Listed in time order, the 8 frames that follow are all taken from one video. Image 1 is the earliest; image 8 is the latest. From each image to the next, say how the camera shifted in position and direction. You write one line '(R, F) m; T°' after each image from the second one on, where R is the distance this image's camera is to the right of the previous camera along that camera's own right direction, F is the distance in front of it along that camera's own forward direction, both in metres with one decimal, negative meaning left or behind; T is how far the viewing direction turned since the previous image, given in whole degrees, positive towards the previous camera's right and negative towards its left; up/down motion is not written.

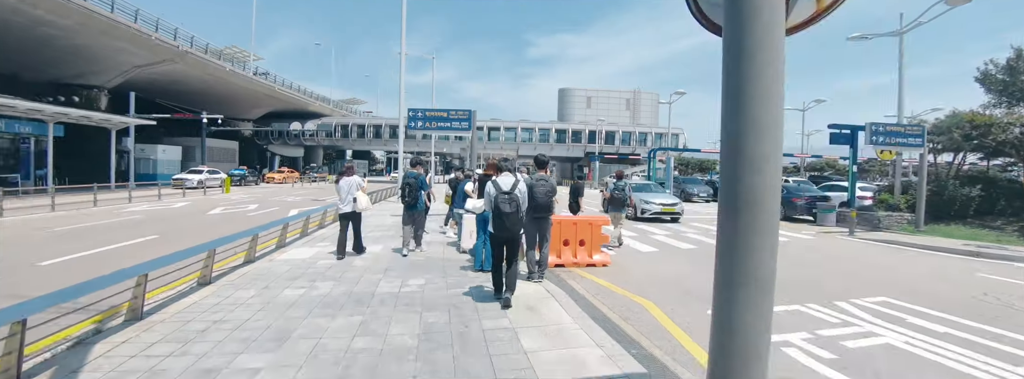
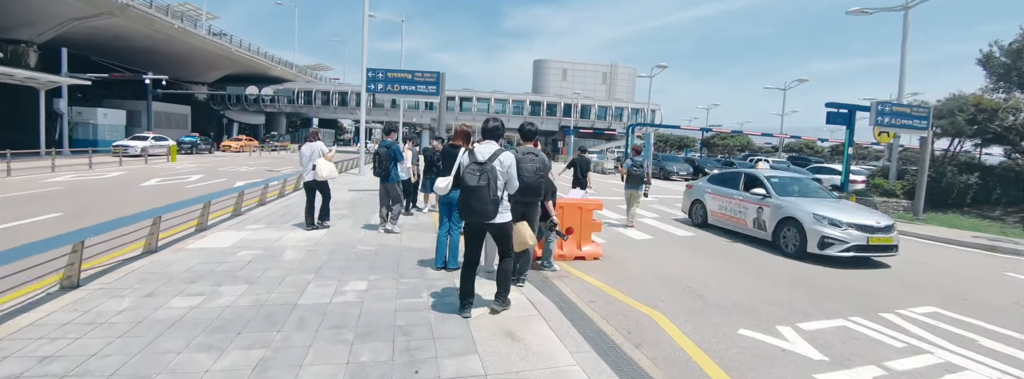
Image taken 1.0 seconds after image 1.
(0.0, +1.6) m; +3°
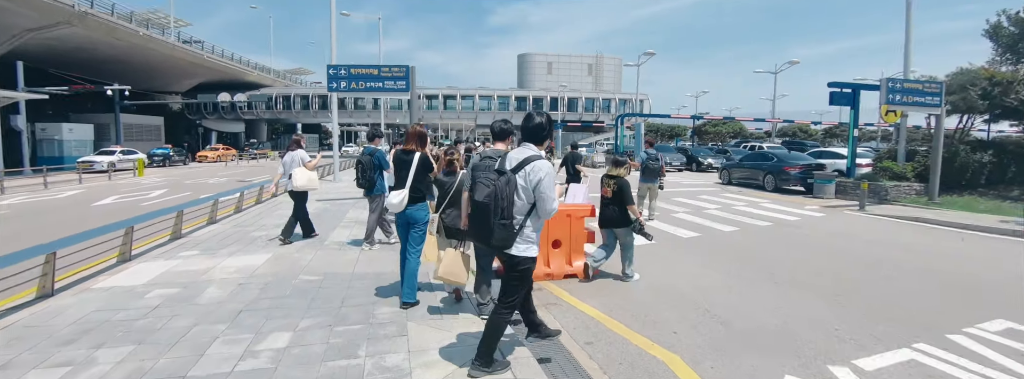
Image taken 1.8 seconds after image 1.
(+0.2, +1.2) m; +1°
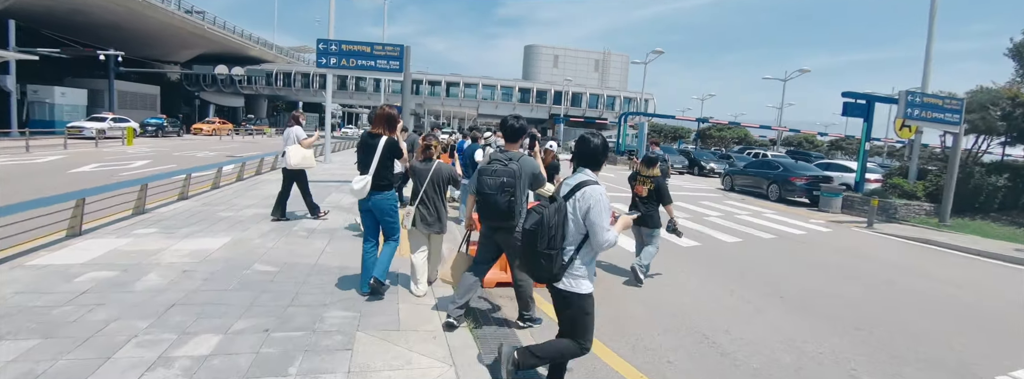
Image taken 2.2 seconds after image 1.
(+0.2, +0.6) m; 0°
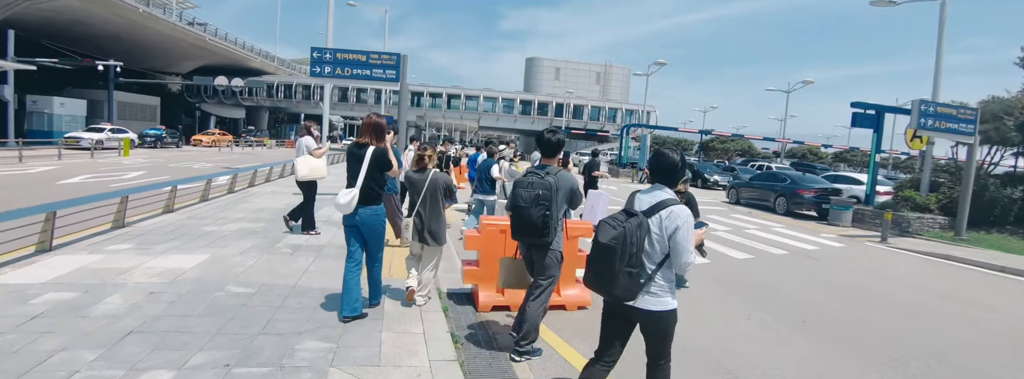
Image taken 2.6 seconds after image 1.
(0.0, +0.4) m; 0°
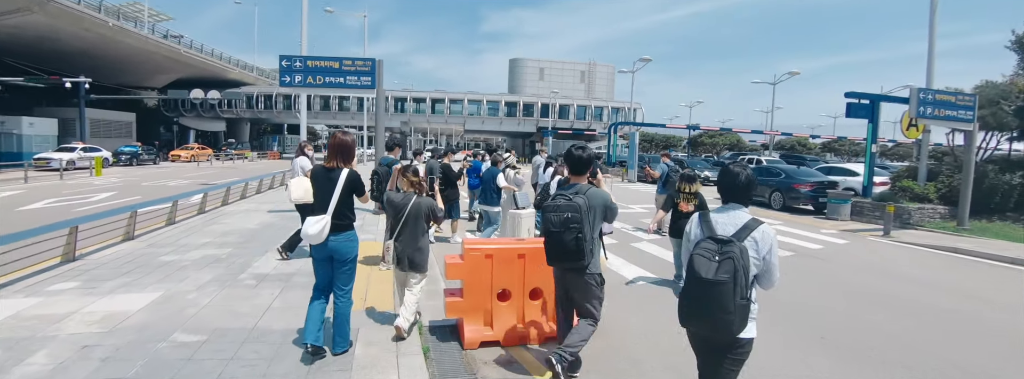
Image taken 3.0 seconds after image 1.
(0.0, +0.5) m; +1°
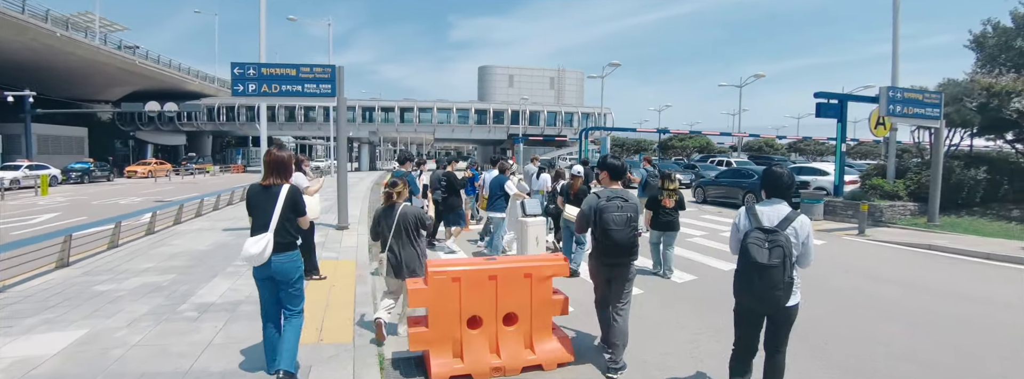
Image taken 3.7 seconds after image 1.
(+0.1, +0.4) m; +3°
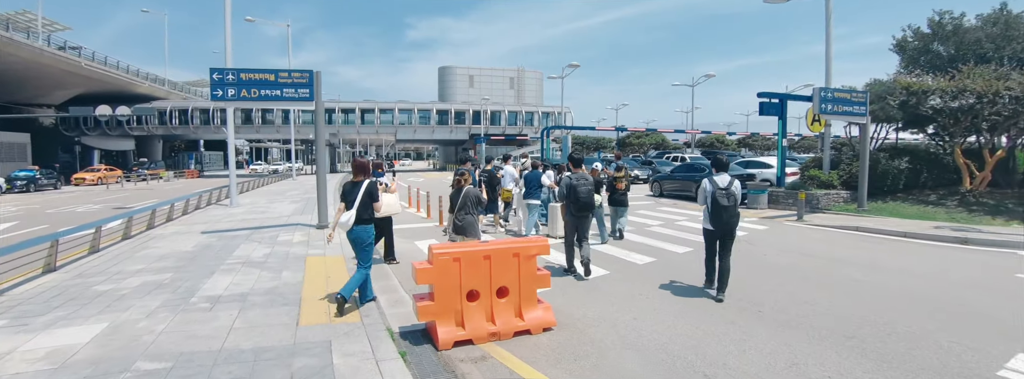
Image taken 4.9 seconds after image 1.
(-0.2, -0.7) m; +4°
